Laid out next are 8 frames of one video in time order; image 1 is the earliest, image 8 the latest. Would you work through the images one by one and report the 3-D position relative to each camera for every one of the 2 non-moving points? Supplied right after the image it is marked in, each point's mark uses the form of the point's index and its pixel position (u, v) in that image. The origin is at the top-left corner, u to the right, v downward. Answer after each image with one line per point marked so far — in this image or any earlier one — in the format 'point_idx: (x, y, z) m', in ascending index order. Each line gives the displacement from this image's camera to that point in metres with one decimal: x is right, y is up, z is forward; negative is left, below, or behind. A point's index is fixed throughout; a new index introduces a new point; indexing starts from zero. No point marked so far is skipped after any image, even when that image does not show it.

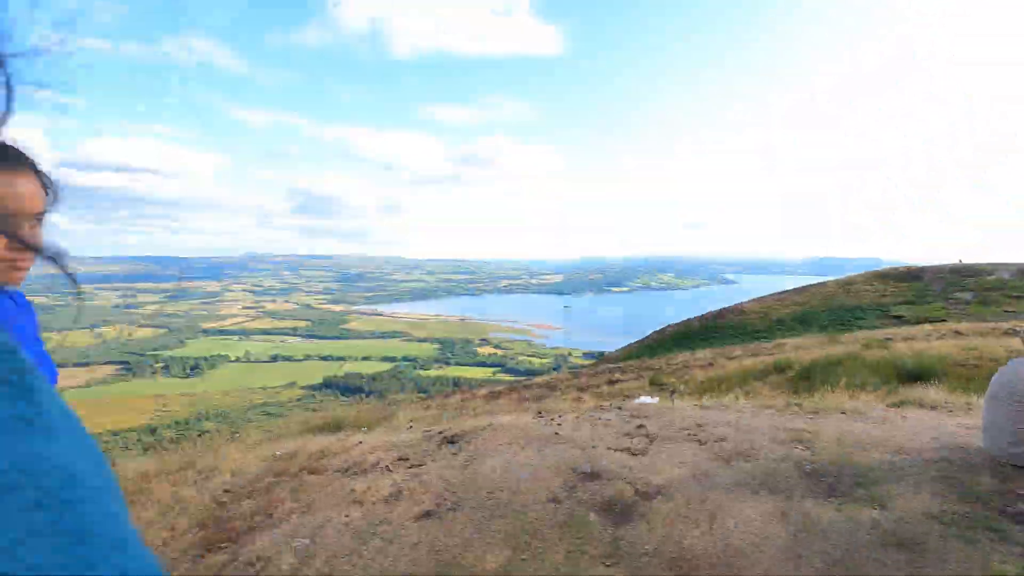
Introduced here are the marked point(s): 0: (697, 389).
0: (+5.3, -2.9, +15.1) m
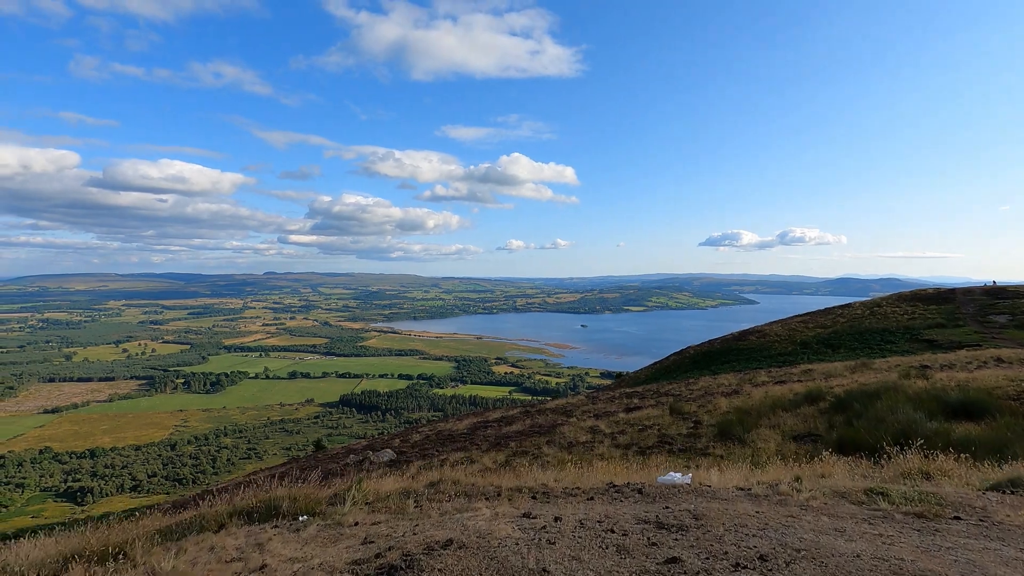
0: (+5.6, -3.5, +14.1) m
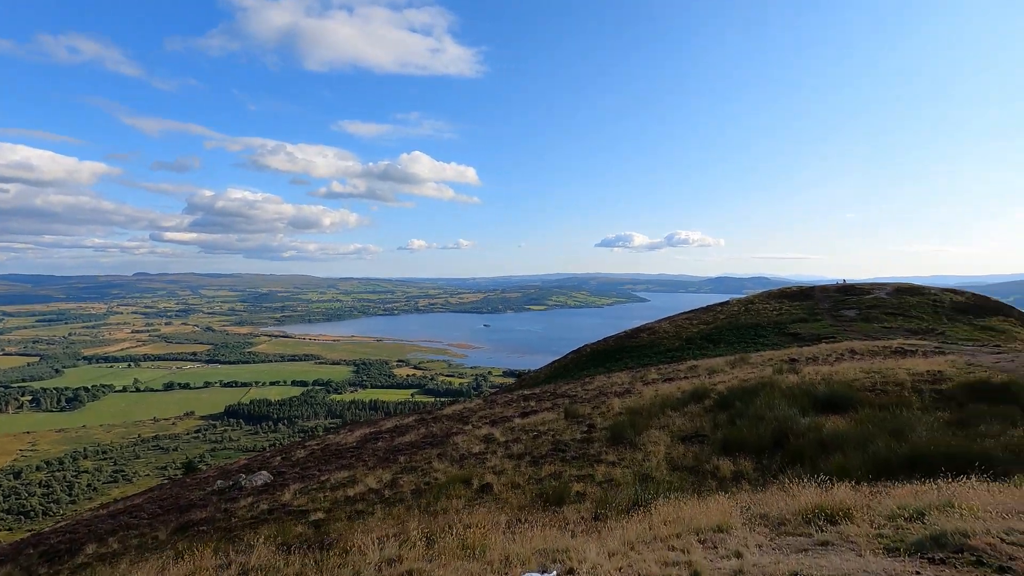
0: (+2.7, -3.5, +14.0) m
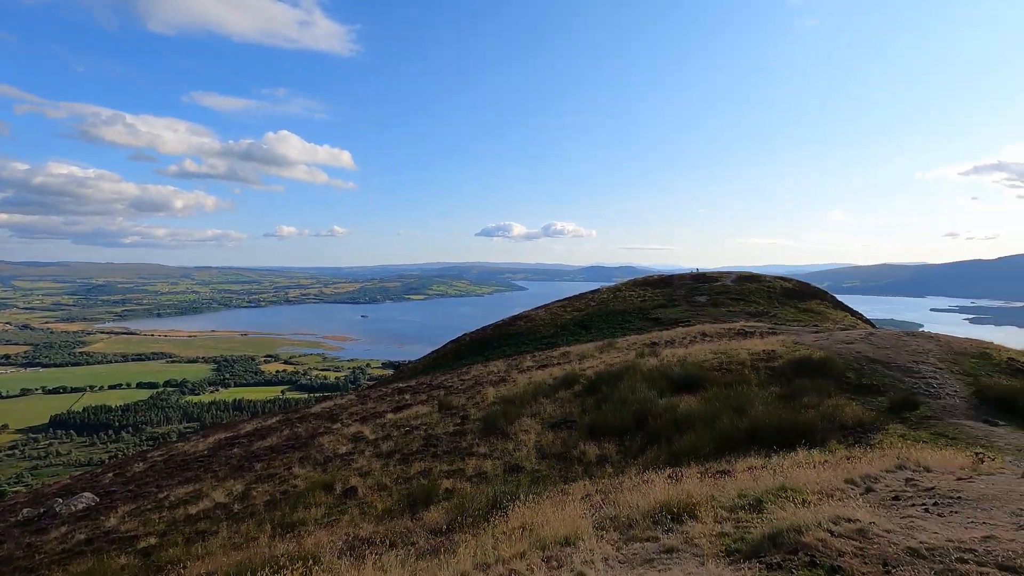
0: (-0.6, -3.3, +13.9) m
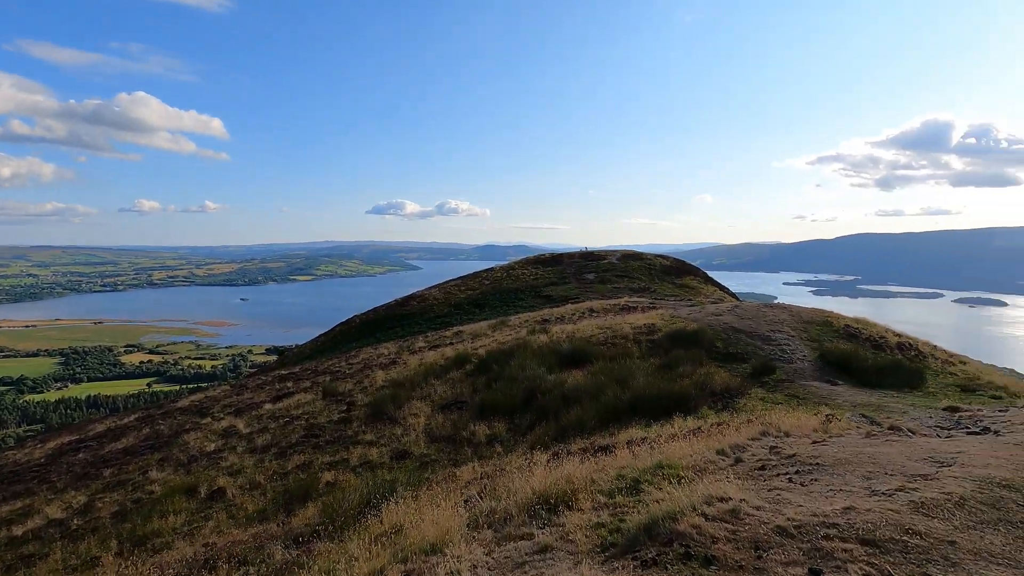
0: (-3.4, -2.8, +13.3) m
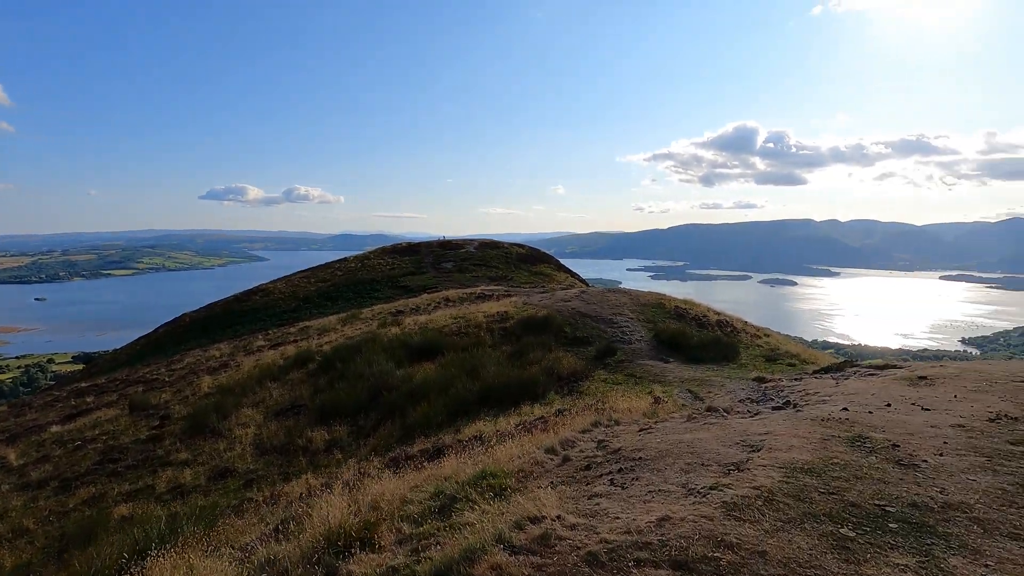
0: (-6.8, -2.6, +11.6) m
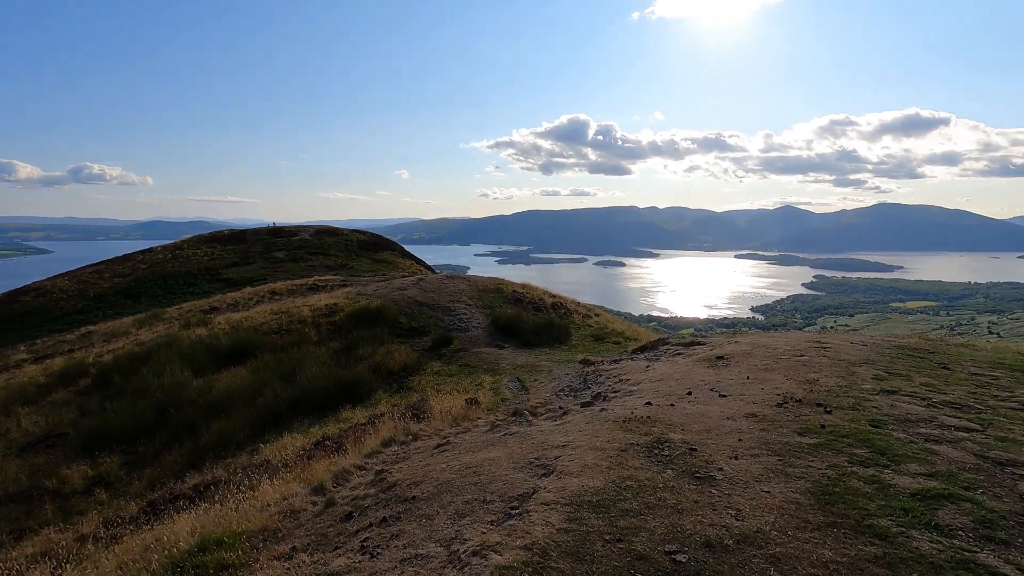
0: (-9.9, -2.7, +8.7) m
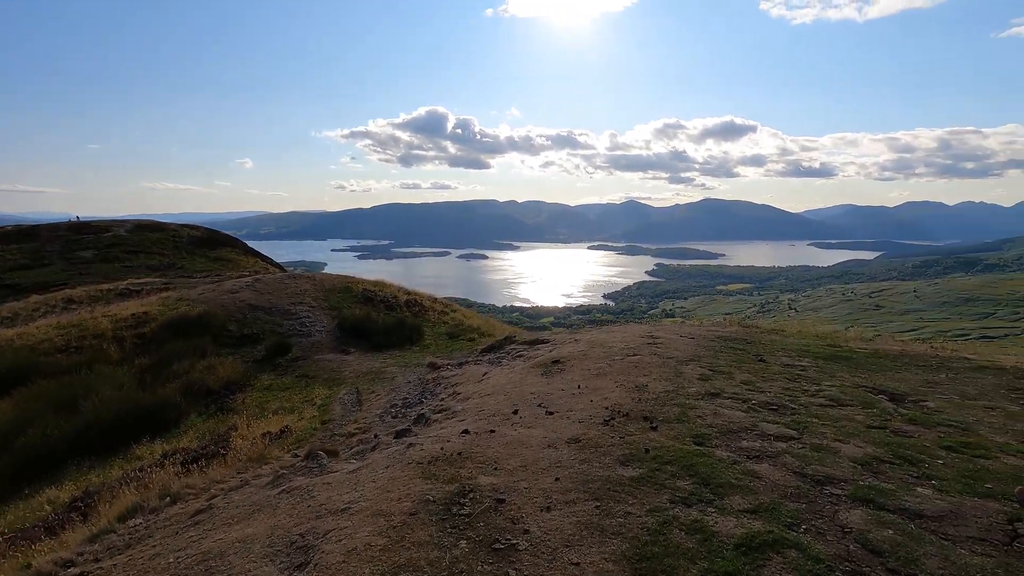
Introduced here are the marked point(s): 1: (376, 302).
0: (-11.9, -3.0, +5.4) m
1: (-3.8, -0.4, +15.1) m
